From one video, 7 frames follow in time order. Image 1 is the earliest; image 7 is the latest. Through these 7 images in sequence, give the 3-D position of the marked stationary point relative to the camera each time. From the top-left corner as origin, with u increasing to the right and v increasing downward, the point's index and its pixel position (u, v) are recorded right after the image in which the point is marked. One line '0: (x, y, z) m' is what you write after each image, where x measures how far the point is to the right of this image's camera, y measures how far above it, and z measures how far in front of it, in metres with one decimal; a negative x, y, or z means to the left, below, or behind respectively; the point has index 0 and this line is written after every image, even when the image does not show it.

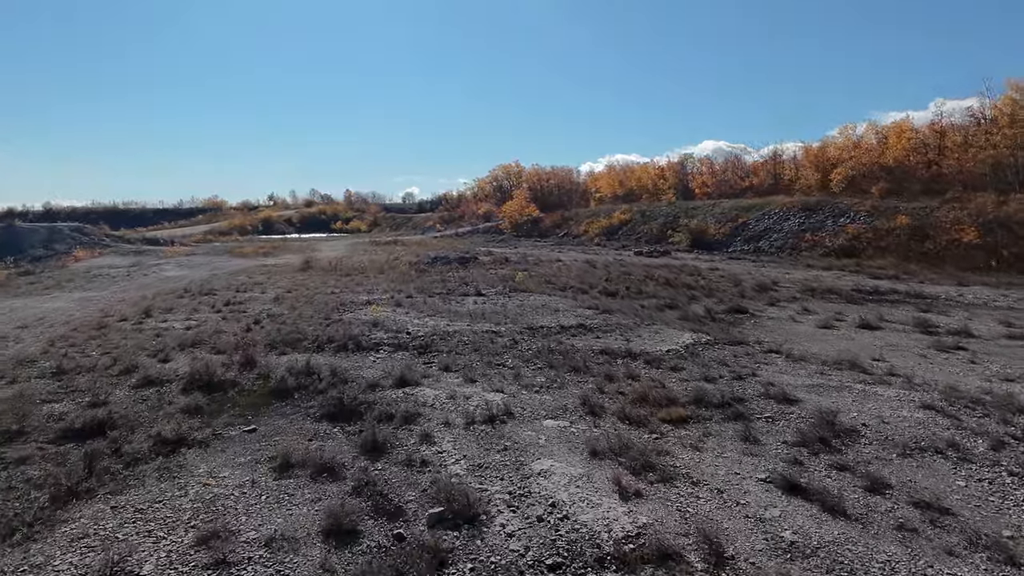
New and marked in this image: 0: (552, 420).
0: (+0.6, -1.8, +10.1) m
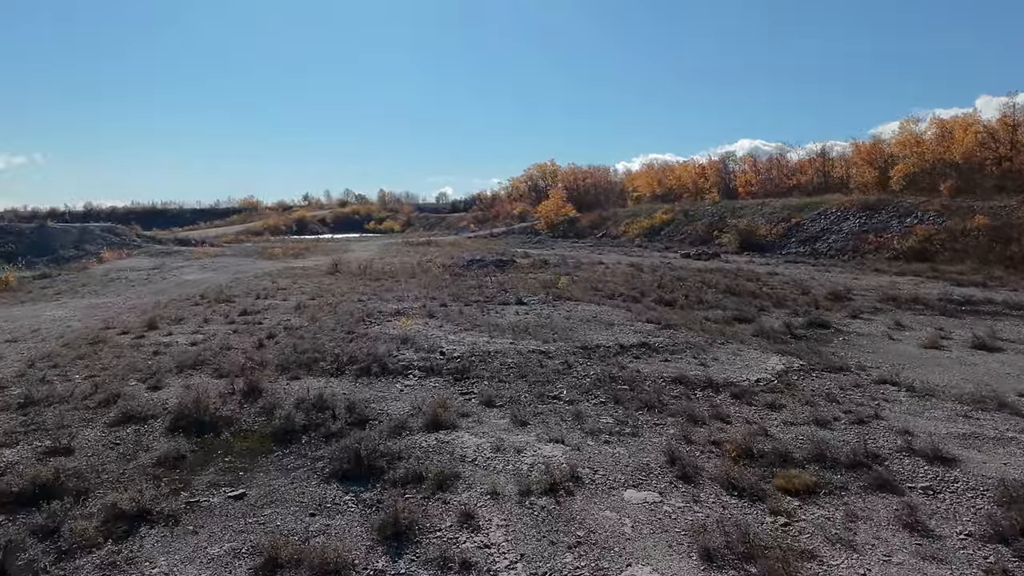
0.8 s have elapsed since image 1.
0: (+1.3, -2.1, +7.5) m
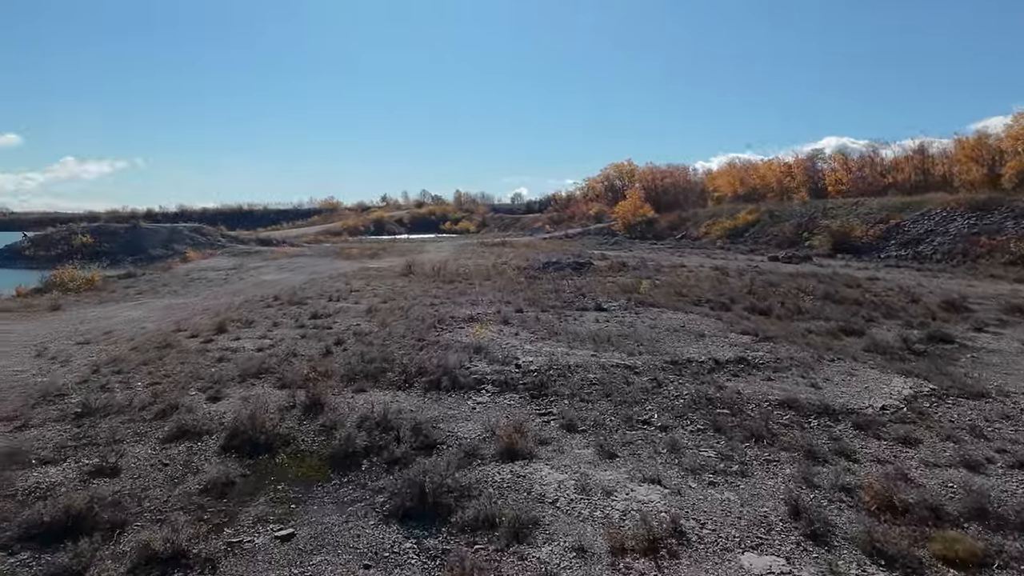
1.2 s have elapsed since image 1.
0: (+2.0, -2.2, +6.1) m
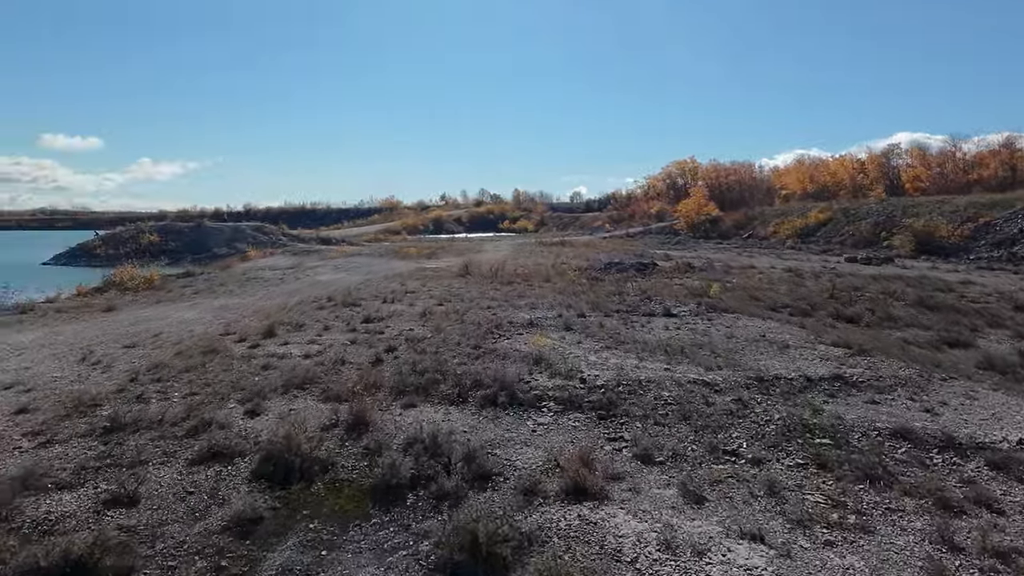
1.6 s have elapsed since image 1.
0: (+2.5, -2.3, +4.7) m
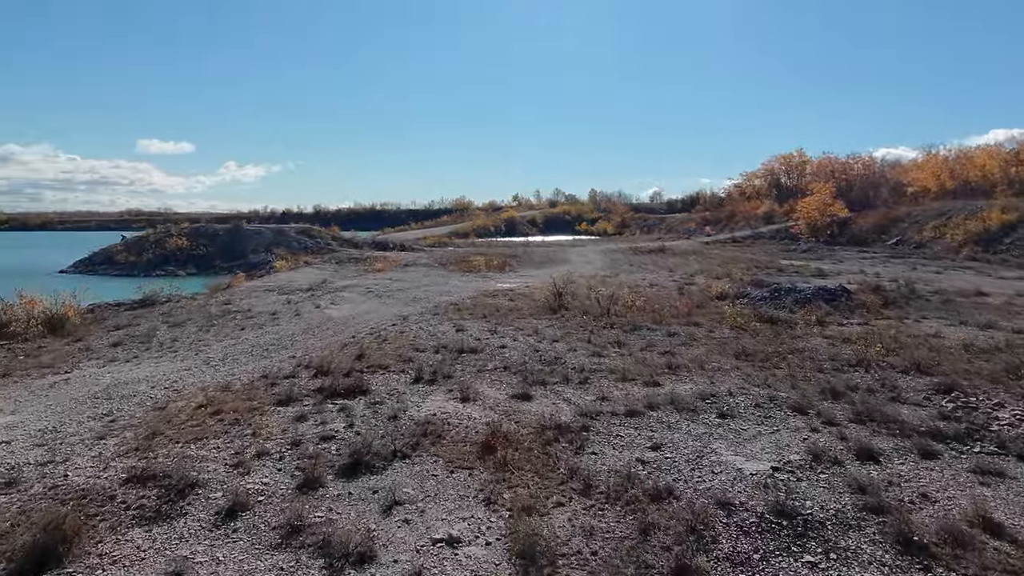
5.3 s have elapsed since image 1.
0: (+3.2, -3.5, -7.2) m
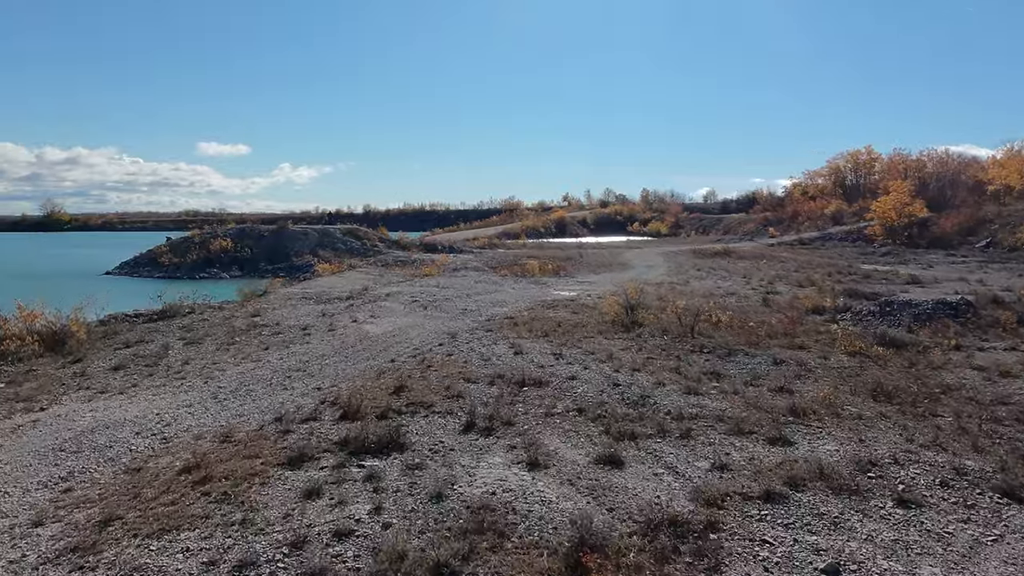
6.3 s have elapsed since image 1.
0: (+2.9, -3.8, -10.2) m
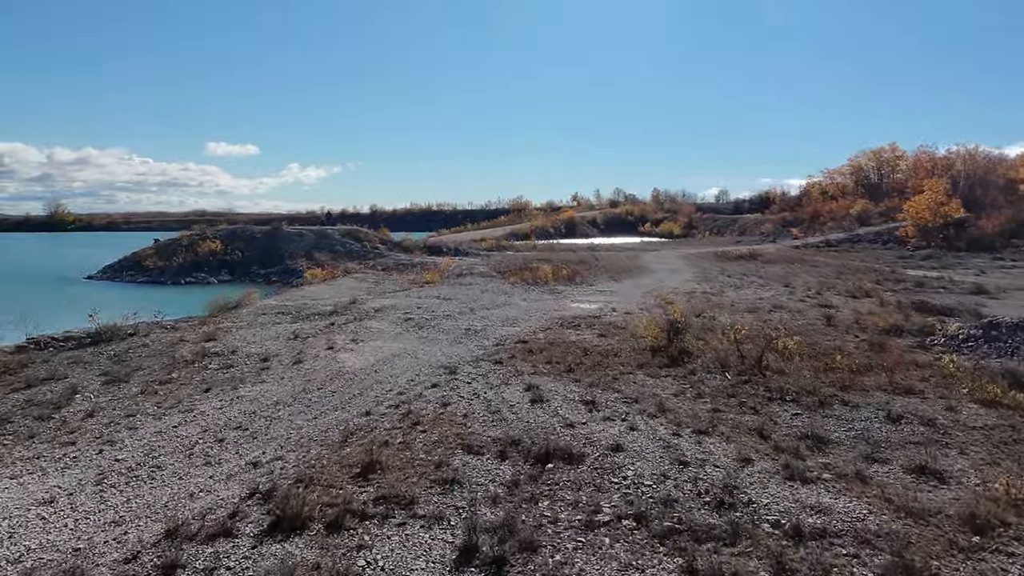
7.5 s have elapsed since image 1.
0: (+2.9, -4.2, -13.9) m
